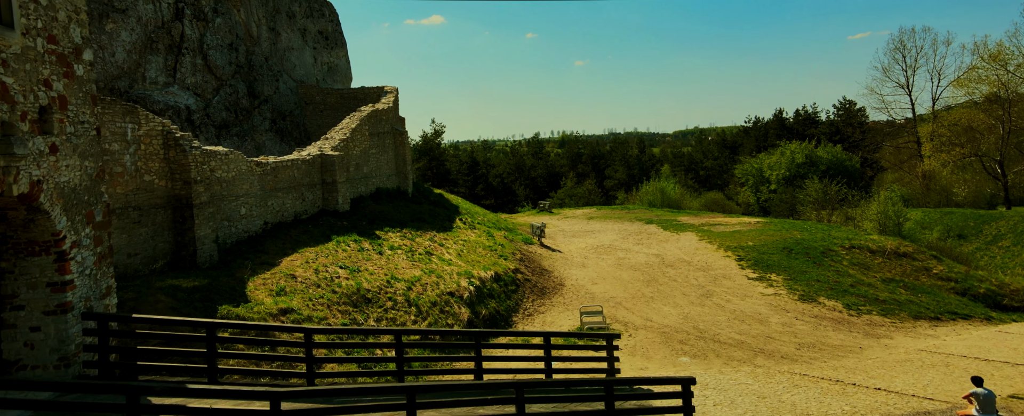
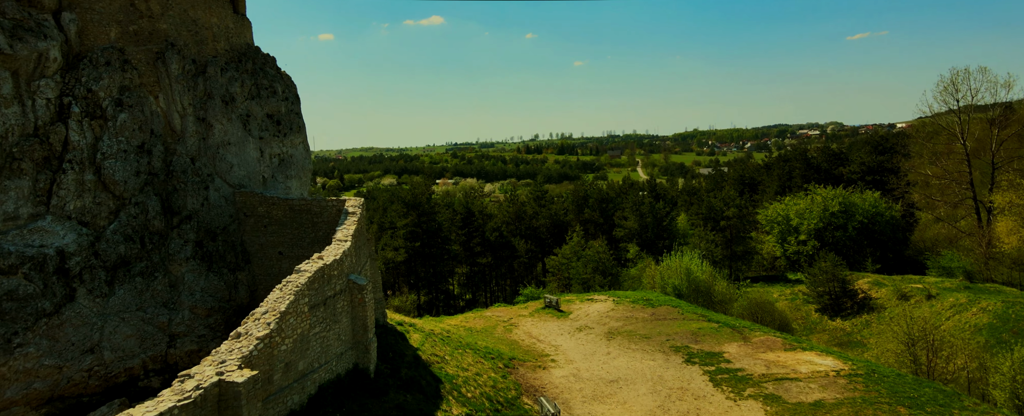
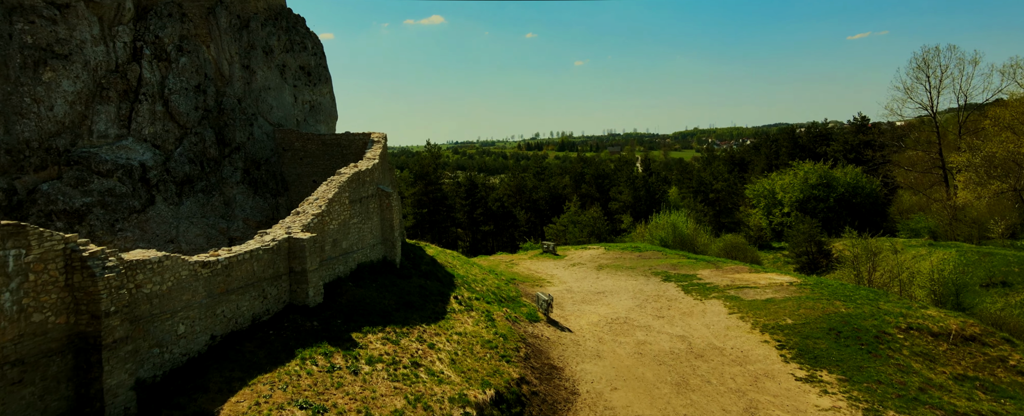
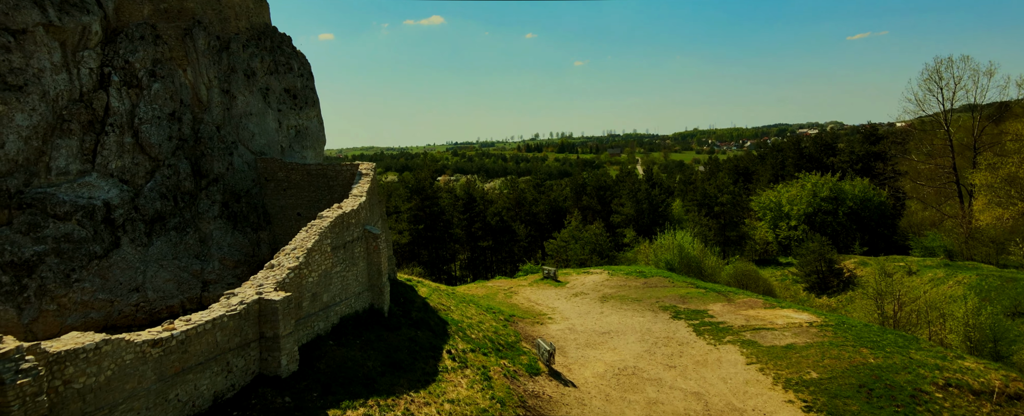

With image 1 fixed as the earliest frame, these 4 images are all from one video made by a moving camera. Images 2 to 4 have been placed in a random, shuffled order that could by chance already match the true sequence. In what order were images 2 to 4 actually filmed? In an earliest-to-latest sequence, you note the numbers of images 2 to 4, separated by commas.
3, 4, 2
